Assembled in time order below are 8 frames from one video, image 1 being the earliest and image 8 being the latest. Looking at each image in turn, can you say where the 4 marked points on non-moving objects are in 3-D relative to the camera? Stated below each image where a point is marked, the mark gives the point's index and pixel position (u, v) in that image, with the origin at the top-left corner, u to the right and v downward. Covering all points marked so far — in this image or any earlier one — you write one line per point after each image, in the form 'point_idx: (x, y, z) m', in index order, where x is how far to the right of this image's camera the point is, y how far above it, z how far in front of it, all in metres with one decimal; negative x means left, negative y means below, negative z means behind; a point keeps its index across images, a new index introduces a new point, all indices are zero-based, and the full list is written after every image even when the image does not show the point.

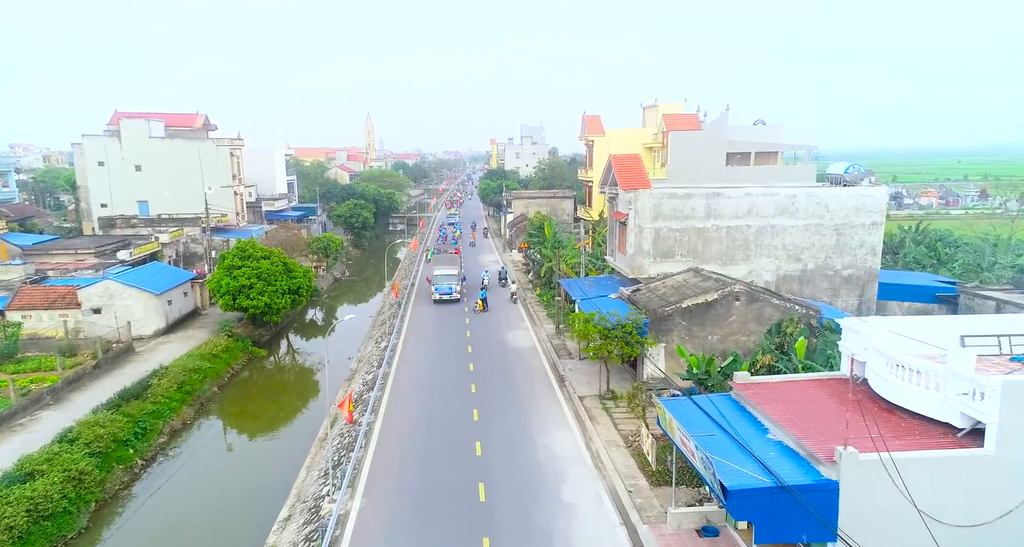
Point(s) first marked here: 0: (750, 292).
0: (+7.1, -0.5, +18.4) m
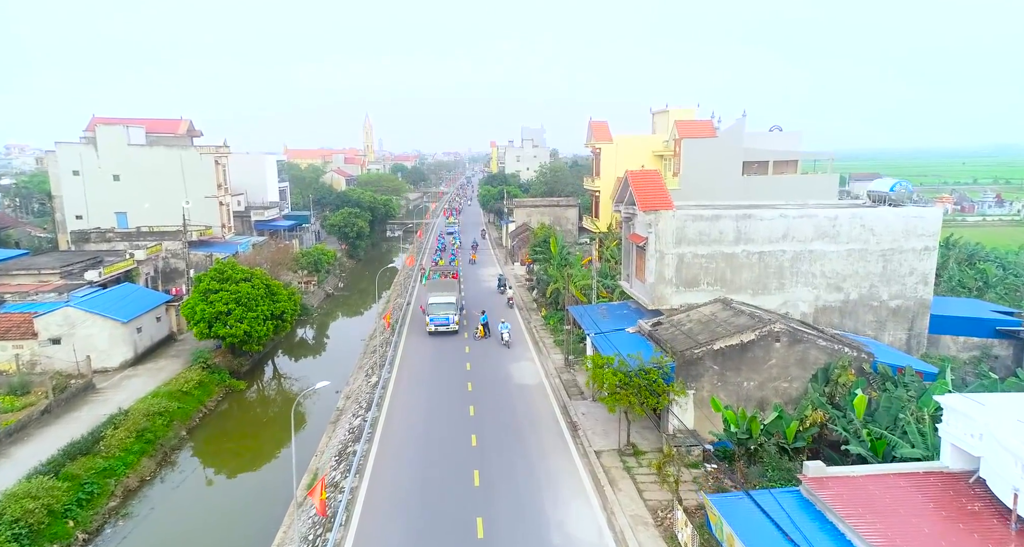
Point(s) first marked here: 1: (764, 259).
0: (+7.3, -1.5, +16.0) m
1: (+8.0, +0.5, +19.4) m
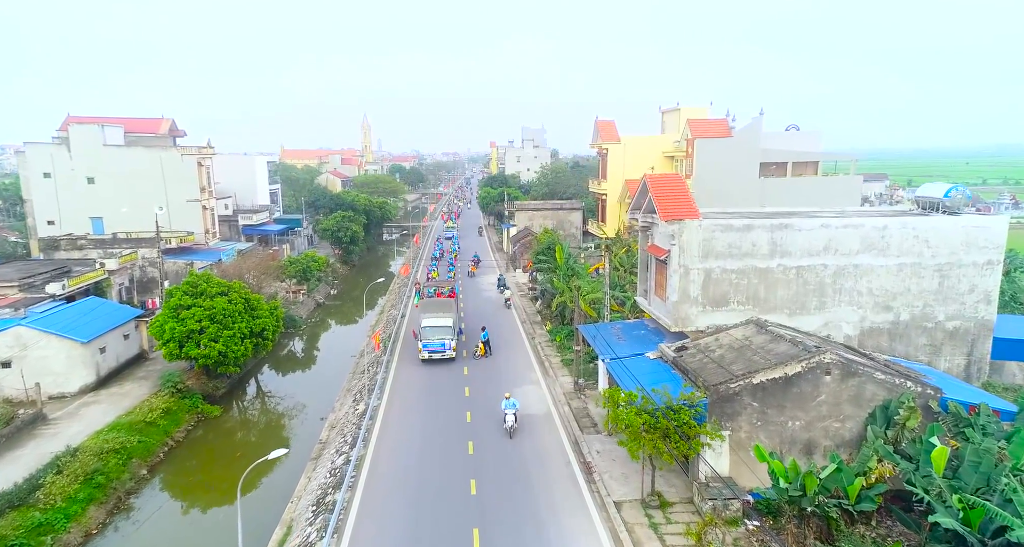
0: (+7.4, -2.0, +13.6) m
1: (+8.1, 0.0, +17.1) m
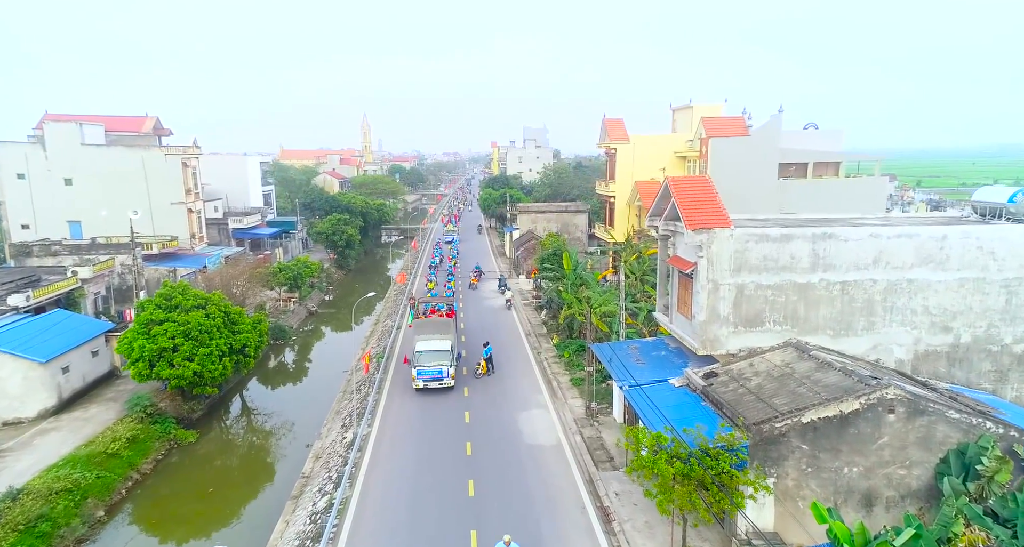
0: (+7.6, -2.4, +11.6) m
1: (+8.3, -0.4, +15.0) m
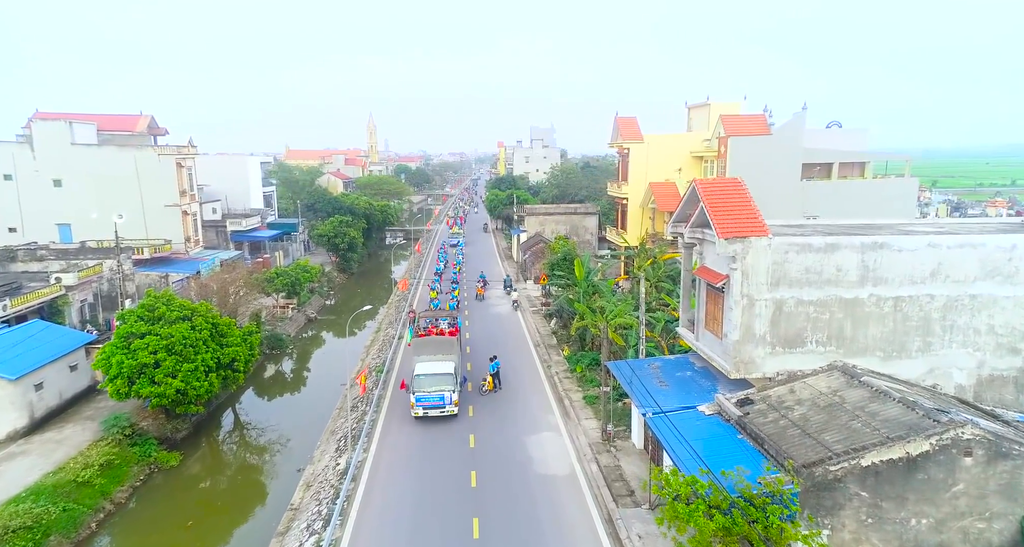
0: (+7.8, -2.7, +9.9) m
1: (+8.5, -0.7, +13.3) m
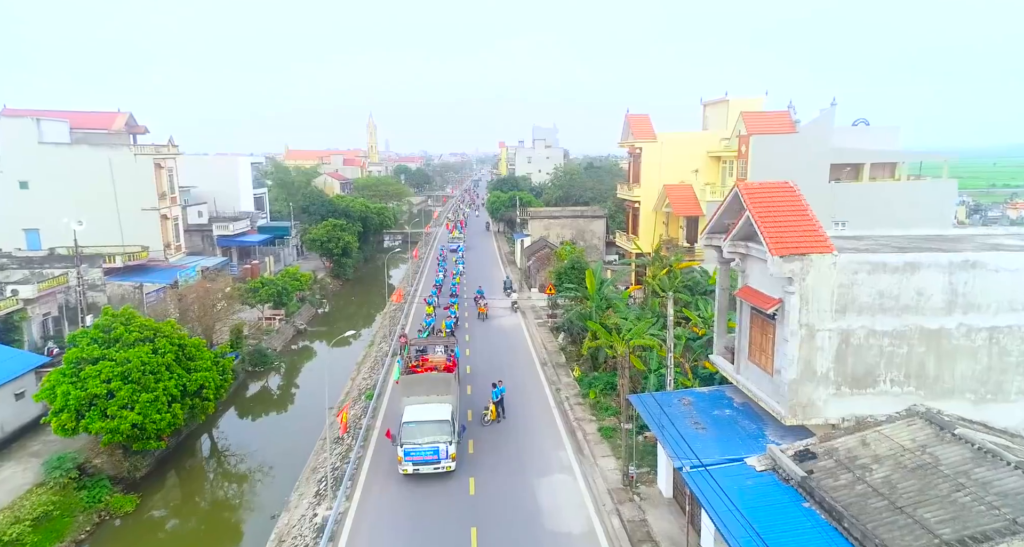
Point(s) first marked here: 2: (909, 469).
0: (+7.9, -3.1, +7.4) m
1: (+8.6, -1.2, +10.8) m
2: (+6.3, -3.1, +9.6) m
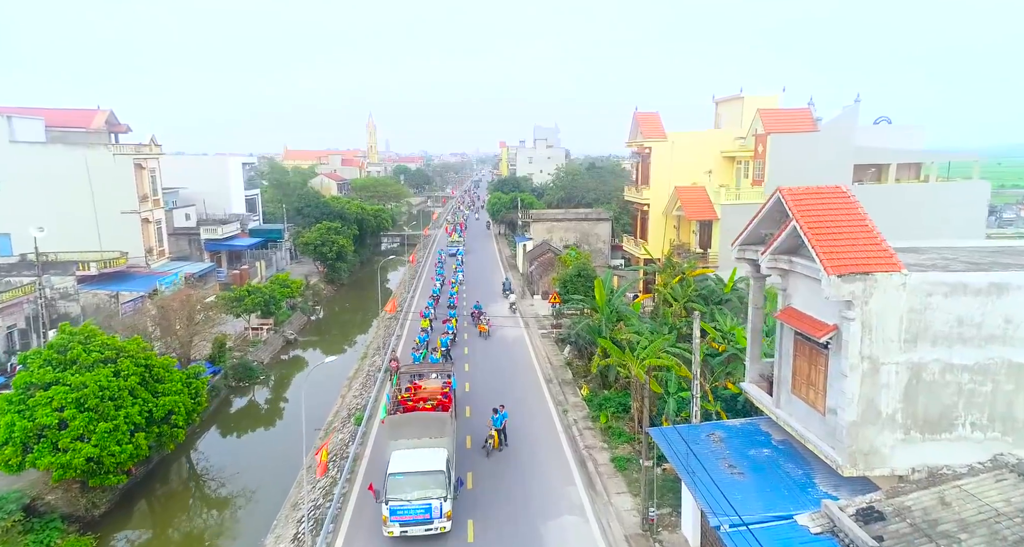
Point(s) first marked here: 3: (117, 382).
0: (+8.0, -3.5, +5.6) m
1: (+8.7, -1.5, +9.0) m
2: (+6.3, -3.4, +7.8) m
3: (-9.9, -2.7, +15.4) m
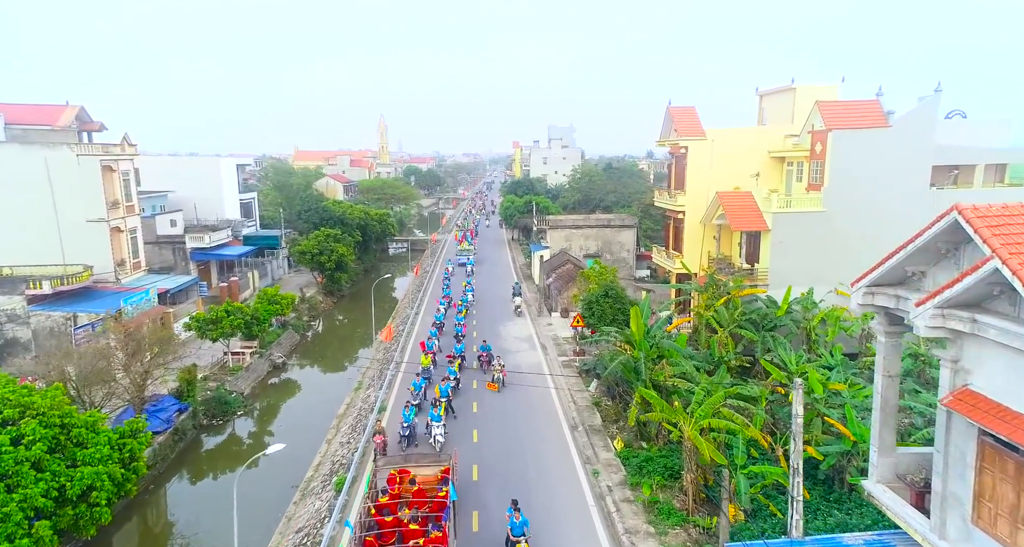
0: (+8.2, -4.2, +1.6) m
1: (+9.0, -2.3, +5.0) m
2: (+6.6, -4.2, +3.9) m
3: (-9.5, -3.4, +11.7) m
